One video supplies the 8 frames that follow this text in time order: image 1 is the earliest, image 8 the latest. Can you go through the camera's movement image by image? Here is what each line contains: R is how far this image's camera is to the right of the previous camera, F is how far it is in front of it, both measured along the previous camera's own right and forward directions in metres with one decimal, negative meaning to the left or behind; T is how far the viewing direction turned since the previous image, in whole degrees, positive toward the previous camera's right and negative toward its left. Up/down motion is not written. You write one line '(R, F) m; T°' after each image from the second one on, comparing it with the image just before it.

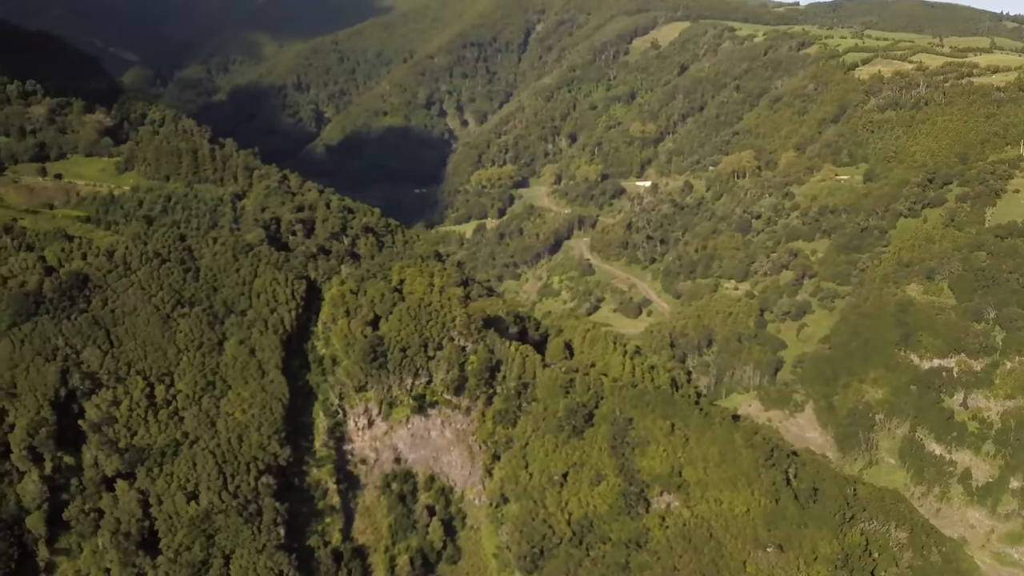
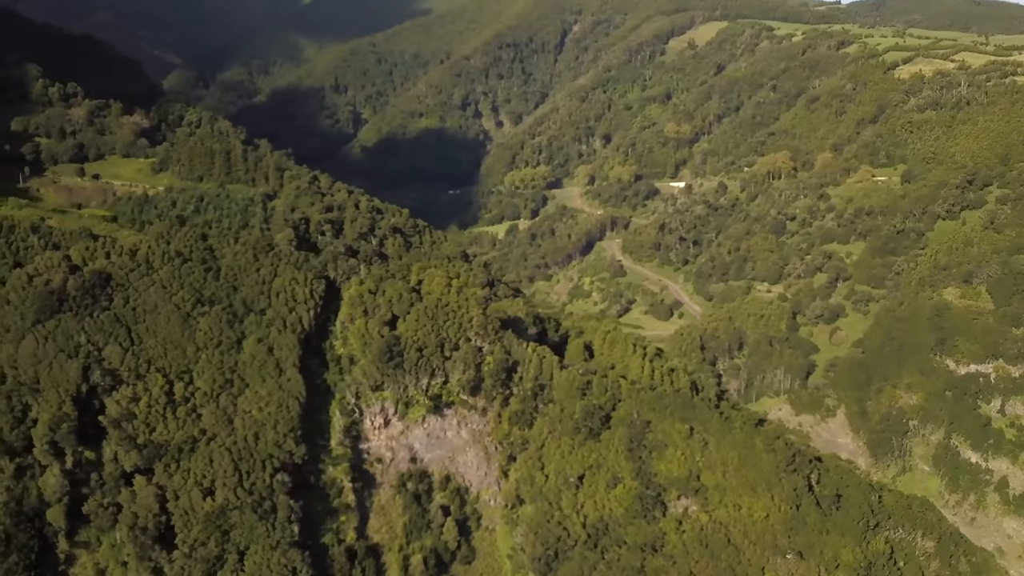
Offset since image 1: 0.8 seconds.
(+0.5, +0.1) m; -2°
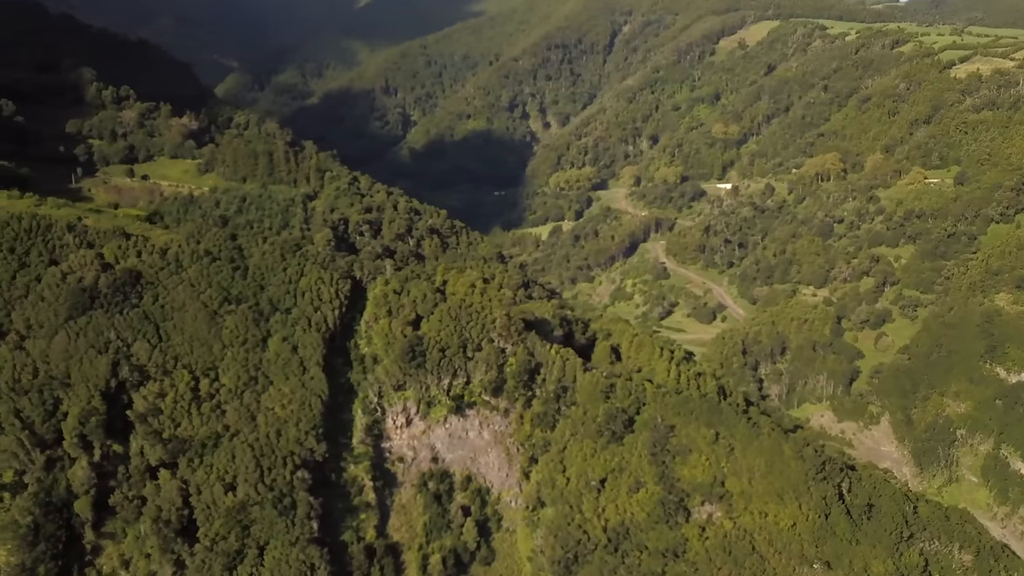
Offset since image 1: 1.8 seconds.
(+0.7, +0.1) m; -3°
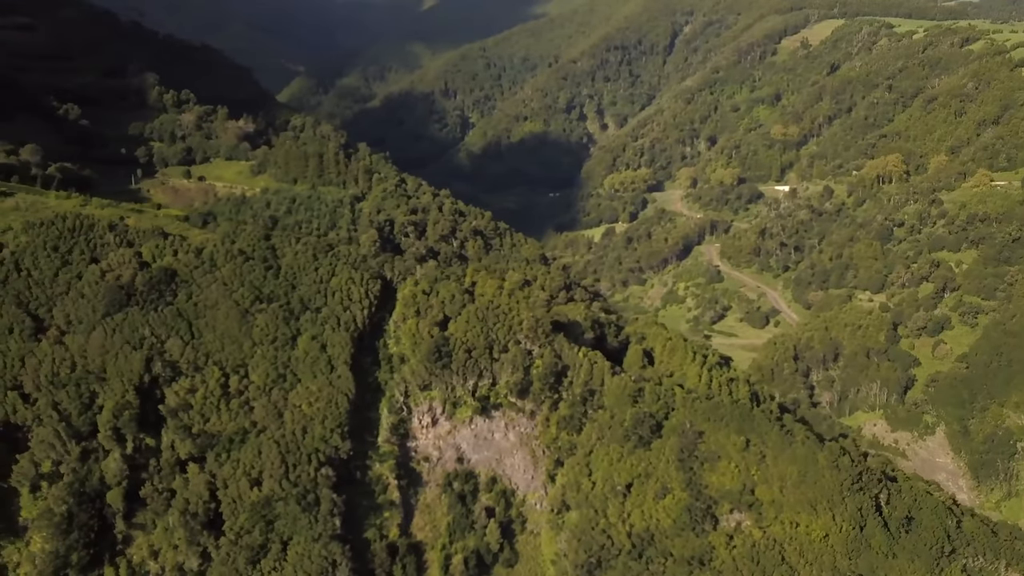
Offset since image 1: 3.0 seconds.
(+0.8, +0.1) m; -4°
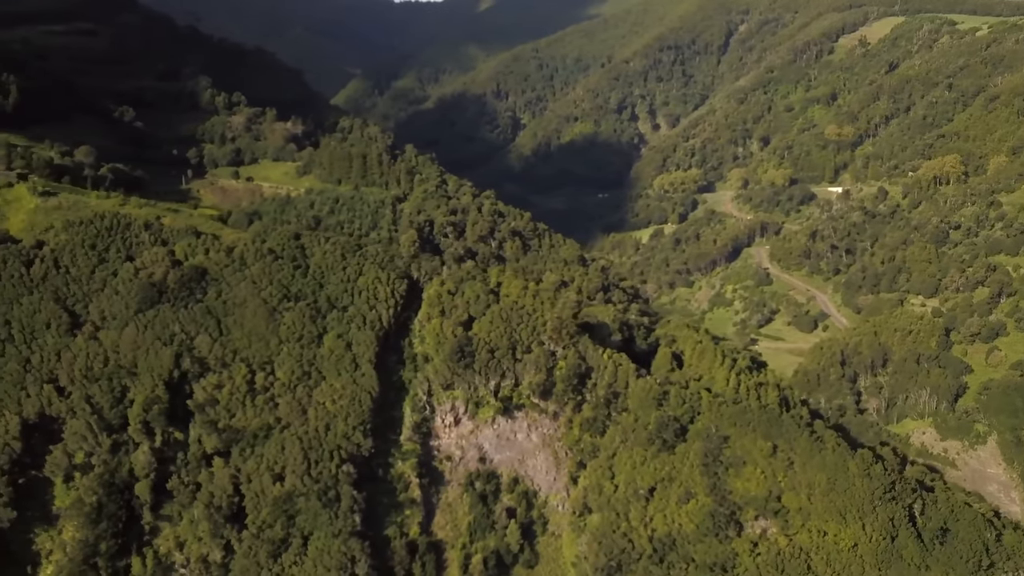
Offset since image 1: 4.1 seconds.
(+0.7, 0.0) m; -3°
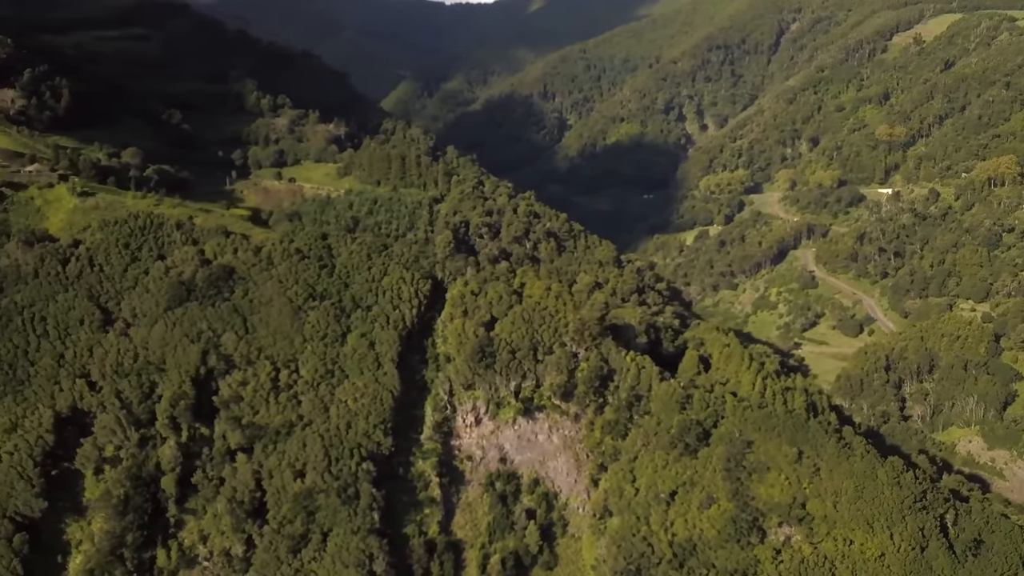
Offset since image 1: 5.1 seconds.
(+0.7, 0.0) m; -3°
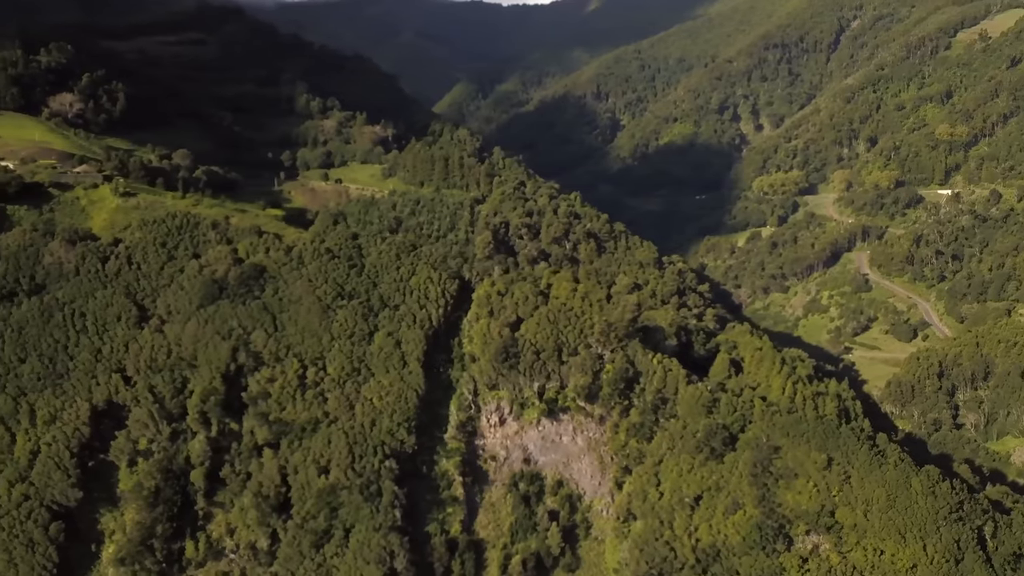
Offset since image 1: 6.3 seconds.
(+0.7, 0.0) m; -3°
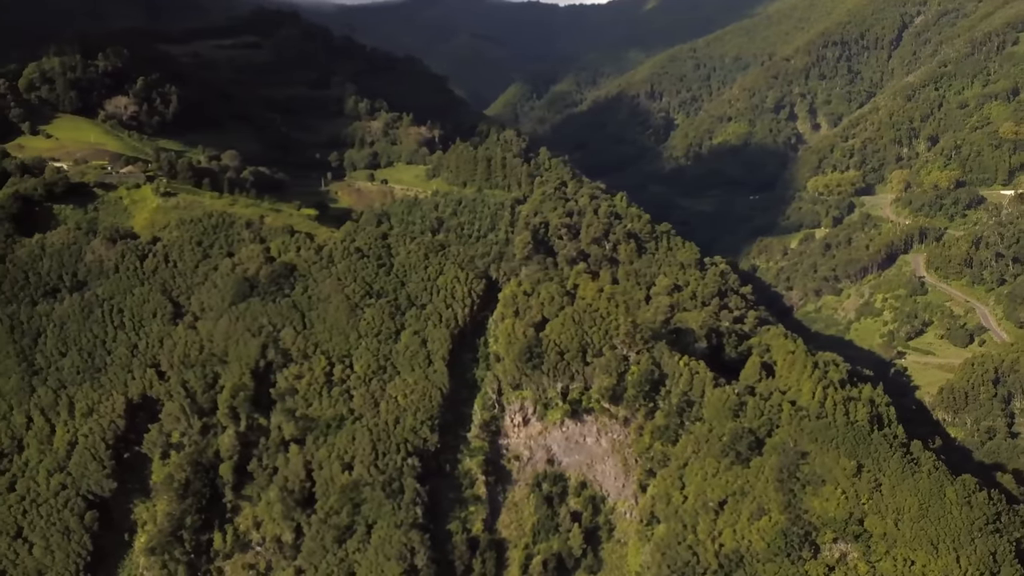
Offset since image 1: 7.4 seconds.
(+0.7, 0.0) m; -3°
